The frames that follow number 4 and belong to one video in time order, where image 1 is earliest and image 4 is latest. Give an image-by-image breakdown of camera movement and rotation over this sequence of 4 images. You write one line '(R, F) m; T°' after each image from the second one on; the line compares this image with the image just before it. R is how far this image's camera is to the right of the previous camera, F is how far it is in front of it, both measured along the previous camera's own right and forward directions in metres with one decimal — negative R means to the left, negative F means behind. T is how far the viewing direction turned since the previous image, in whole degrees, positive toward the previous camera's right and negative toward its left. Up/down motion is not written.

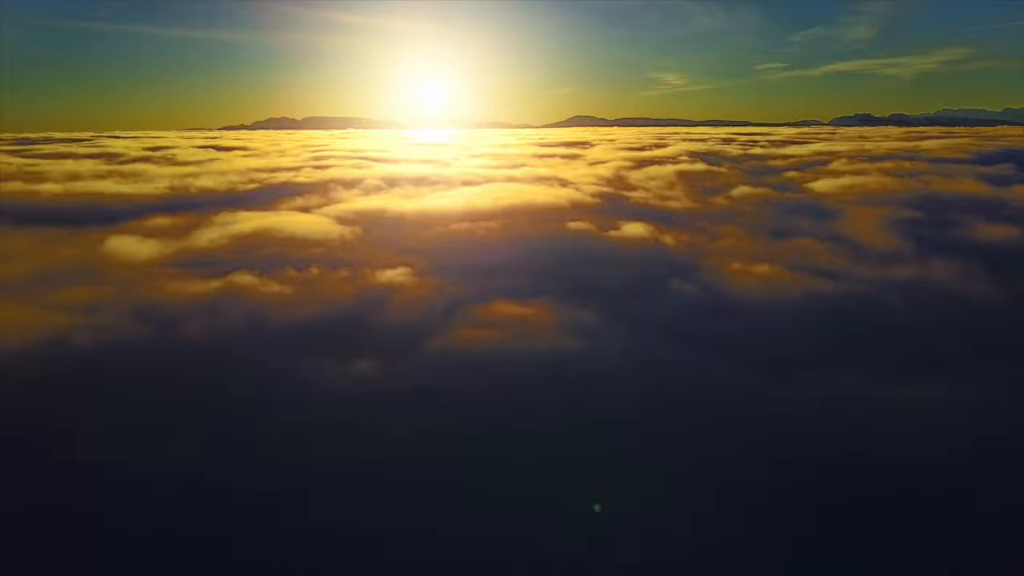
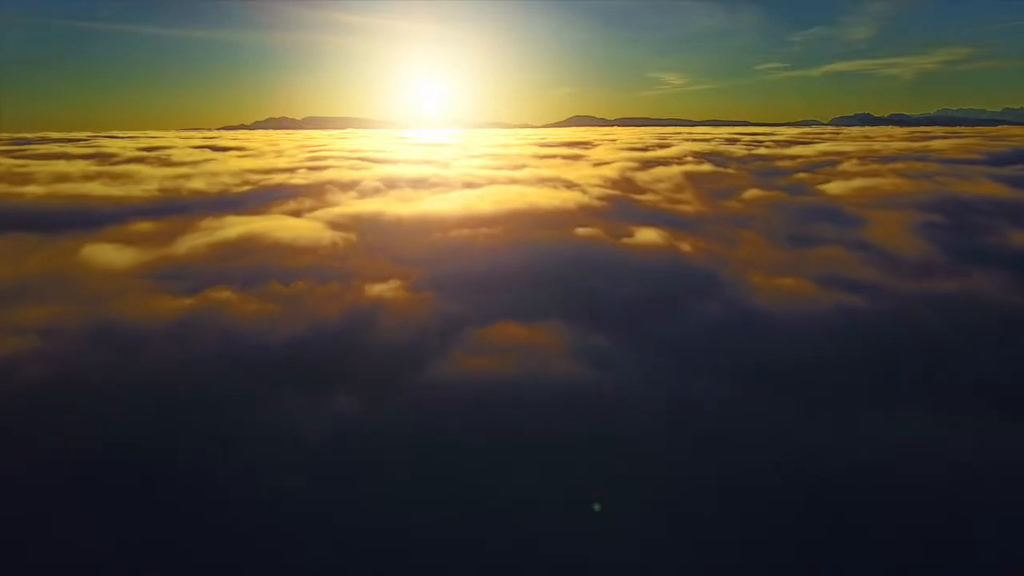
(-0.1, +0.7) m; 0°
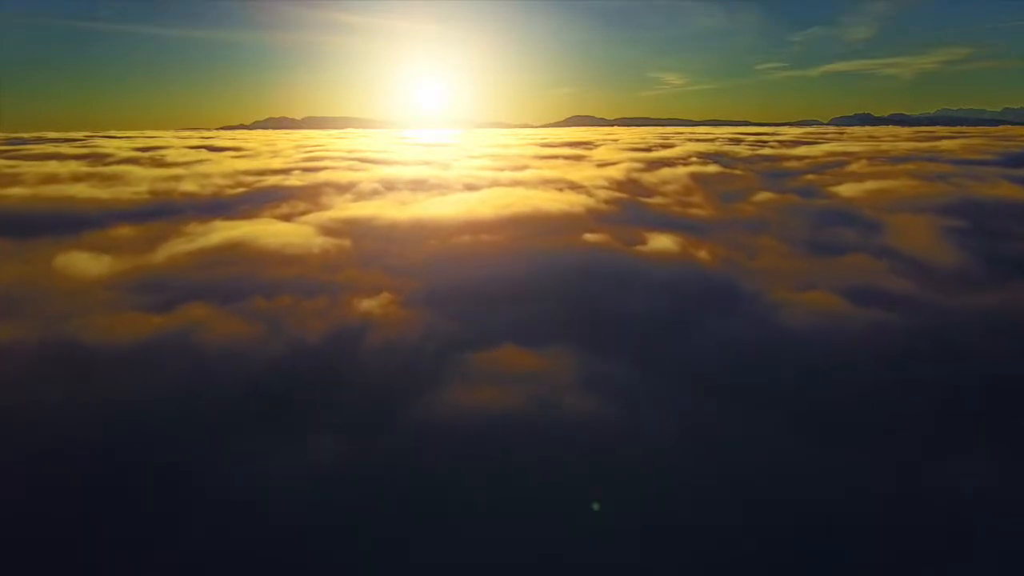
(-0.1, +0.7) m; 0°
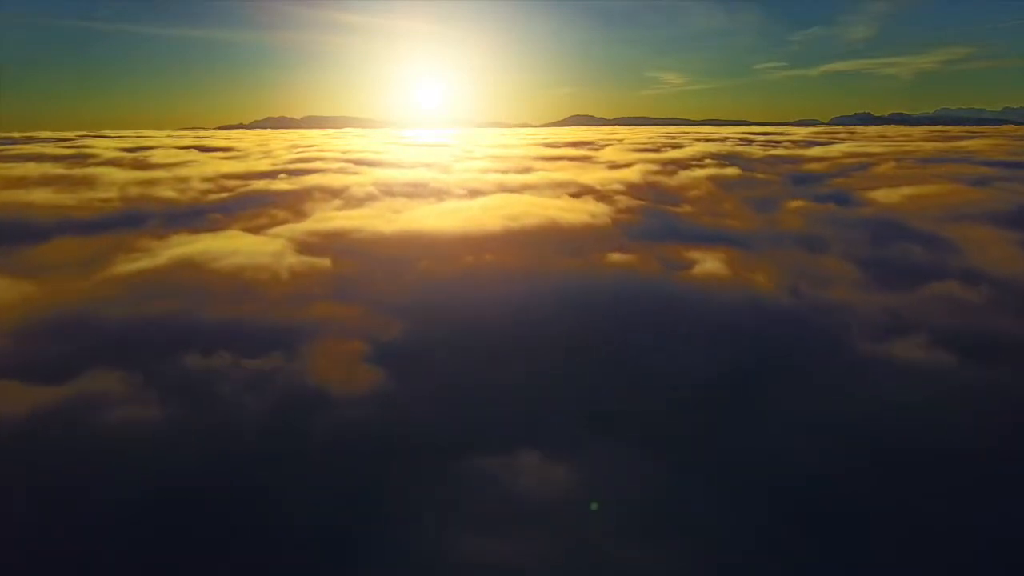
(-0.2, +1.7) m; 0°
